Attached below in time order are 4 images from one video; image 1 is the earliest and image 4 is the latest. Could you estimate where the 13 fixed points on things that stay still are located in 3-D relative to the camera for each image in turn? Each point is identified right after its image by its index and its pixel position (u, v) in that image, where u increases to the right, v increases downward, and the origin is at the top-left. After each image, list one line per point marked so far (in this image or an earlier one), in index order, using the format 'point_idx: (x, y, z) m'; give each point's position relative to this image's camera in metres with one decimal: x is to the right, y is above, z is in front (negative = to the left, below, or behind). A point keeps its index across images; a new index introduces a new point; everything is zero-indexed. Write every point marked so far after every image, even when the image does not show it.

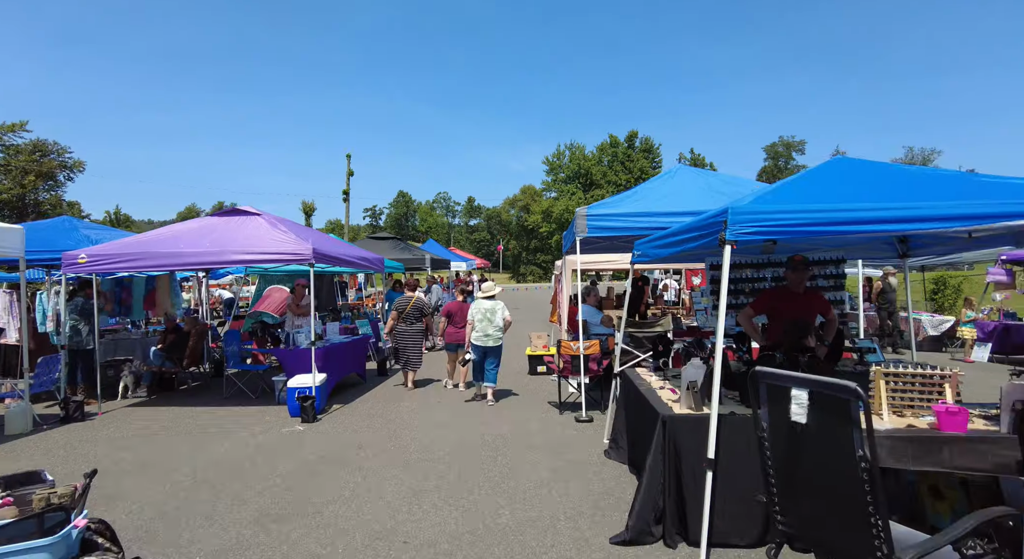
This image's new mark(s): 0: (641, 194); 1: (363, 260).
0: (+1.8, +1.1, +6.7) m
1: (-2.5, +0.3, +8.4) m
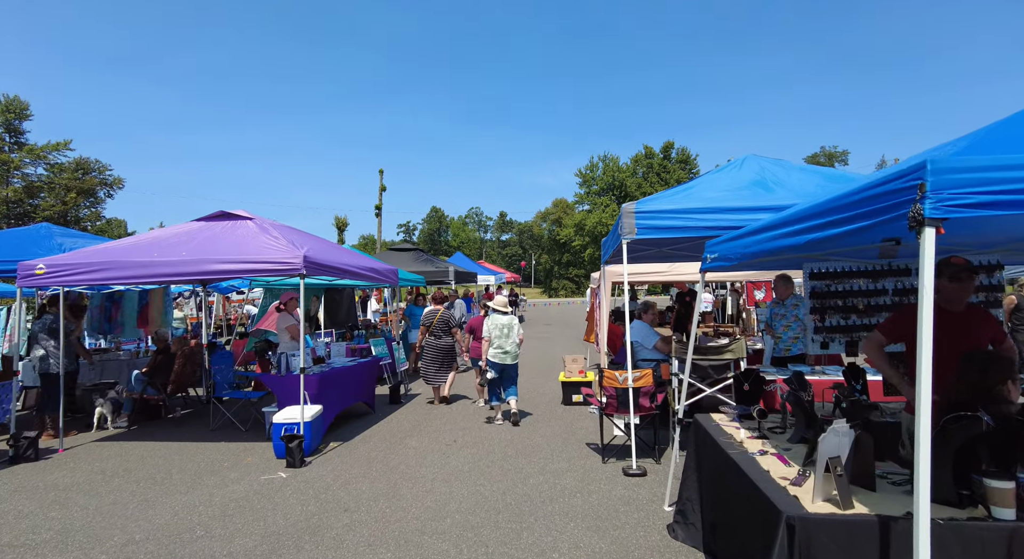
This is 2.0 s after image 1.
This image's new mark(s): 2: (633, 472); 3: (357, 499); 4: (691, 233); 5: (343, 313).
0: (+2.1, +1.0, +5.4) m
1: (-2.1, +0.1, +7.3) m
2: (+1.1, -1.8, +4.6) m
3: (-1.3, -1.9, +4.4) m
4: (+1.7, +0.5, +4.9) m
5: (-4.5, -0.9, +13.4) m
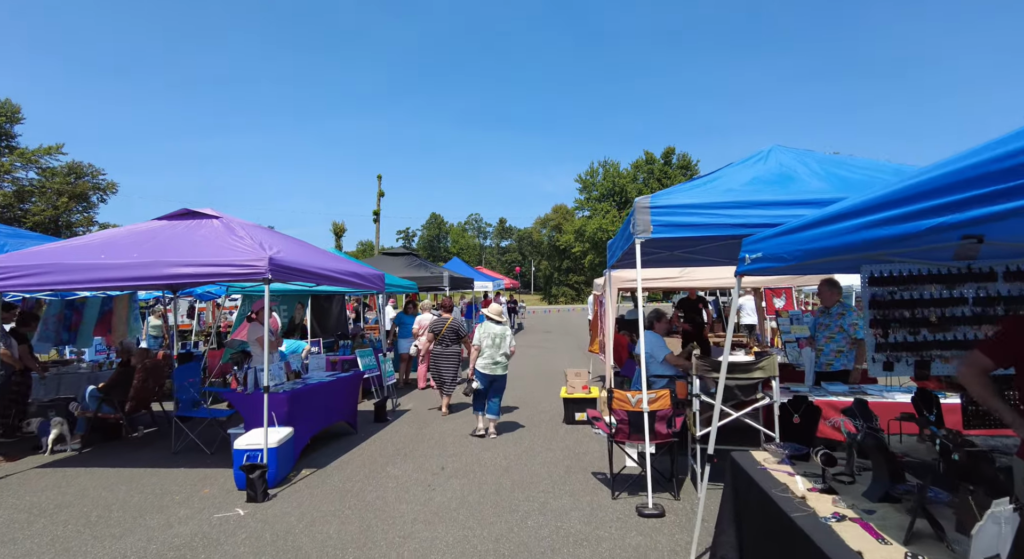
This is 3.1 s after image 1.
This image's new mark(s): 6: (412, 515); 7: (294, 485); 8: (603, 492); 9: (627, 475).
0: (+2.0, +0.9, +4.7) m
1: (-2.1, 0.0, +6.6) m
2: (+1.1, -1.8, +3.9) m
3: (-1.4, -1.9, +3.6) m
4: (+1.7, +0.4, +4.2) m
5: (-4.6, -1.0, +12.7) m
6: (-0.8, -1.9, +4.1) m
7: (-2.2, -2.0, +4.9) m
8: (+0.8, -1.9, +4.5) m
9: (+1.1, -1.9, +4.8) m
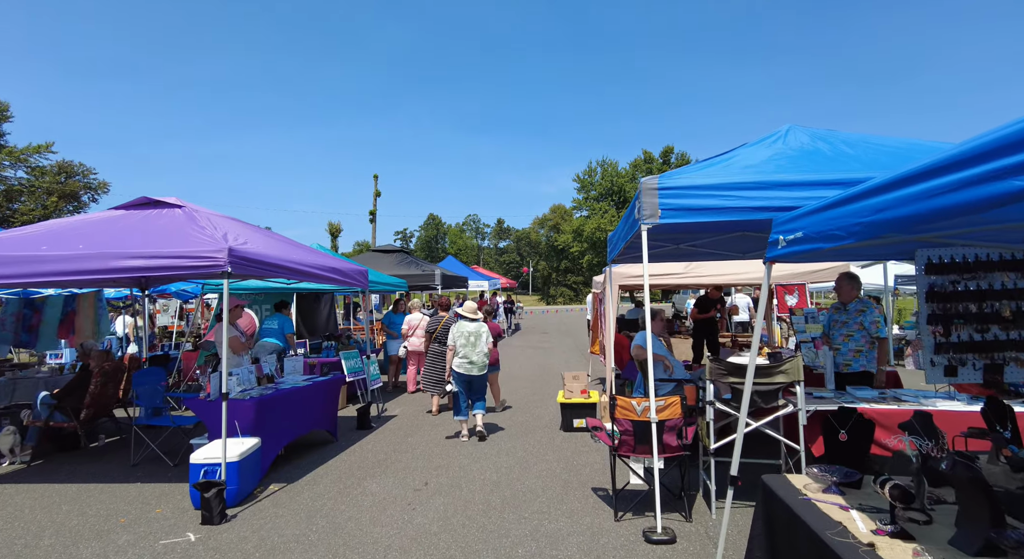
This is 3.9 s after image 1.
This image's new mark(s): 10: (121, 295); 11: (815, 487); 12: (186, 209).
0: (+2.0, +1.0, +4.2) m
1: (-2.2, +0.1, +6.1) m
2: (+1.0, -1.8, +3.4) m
3: (-1.5, -1.9, +3.1) m
4: (+1.6, +0.5, +3.7) m
5: (-4.7, -1.0, +12.2) m
6: (-0.9, -1.9, +3.6) m
7: (-2.2, -2.0, +4.4) m
8: (+0.7, -1.8, +3.9) m
9: (+1.0, -1.8, +4.3) m
10: (-8.6, -0.3, +10.9) m
11: (+1.3, -0.9, +2.2) m
12: (-3.4, +0.7, +5.3) m
